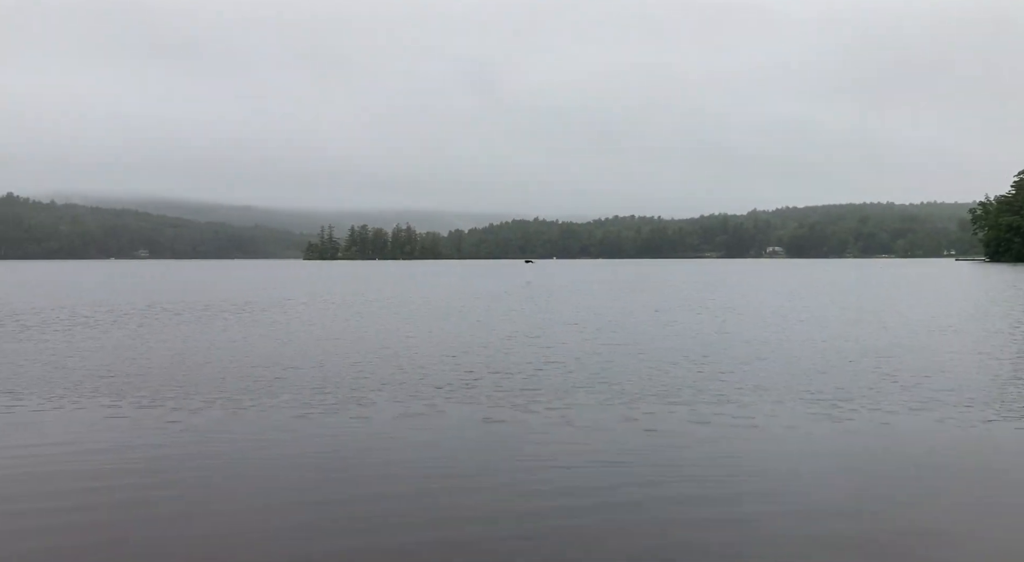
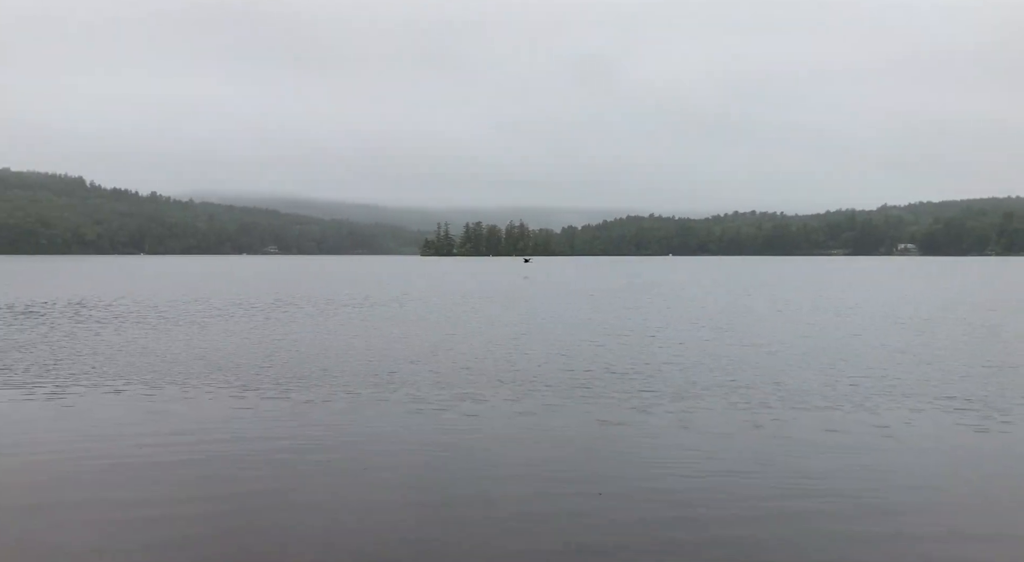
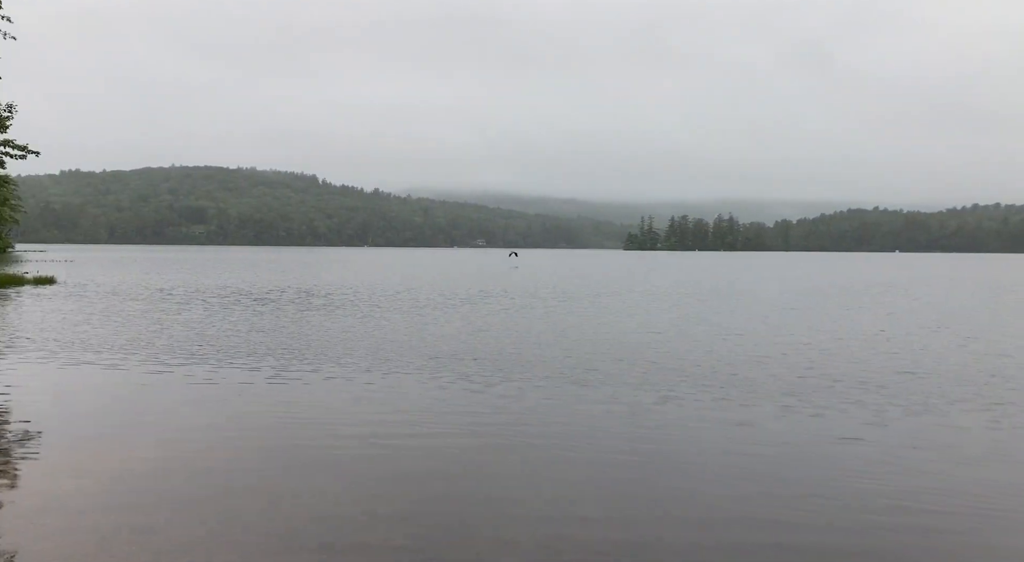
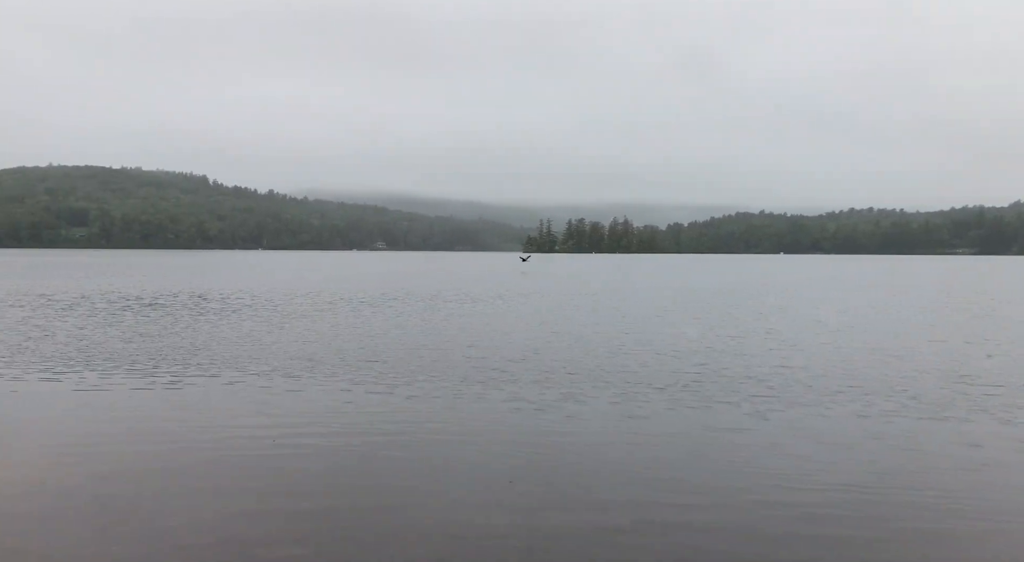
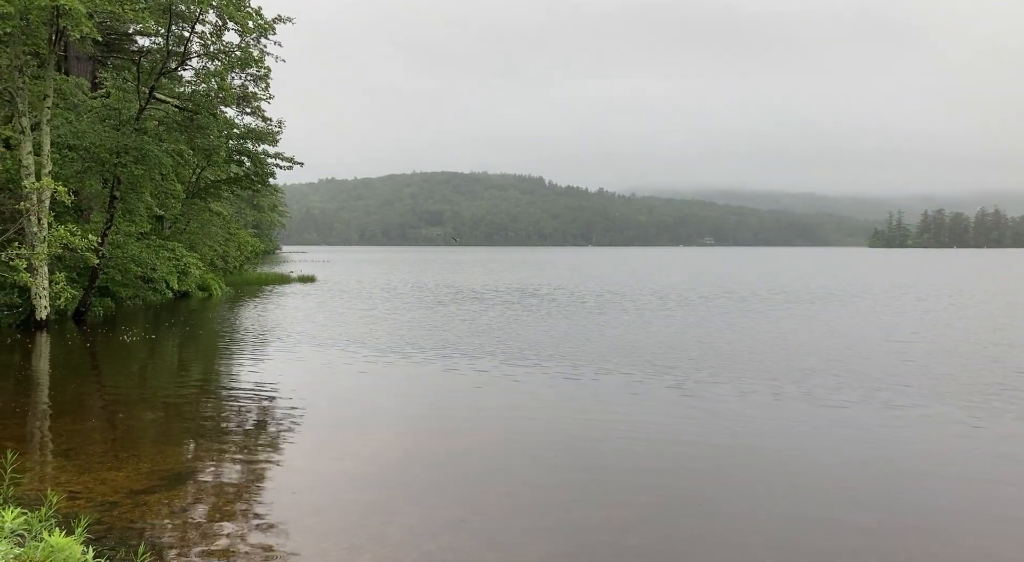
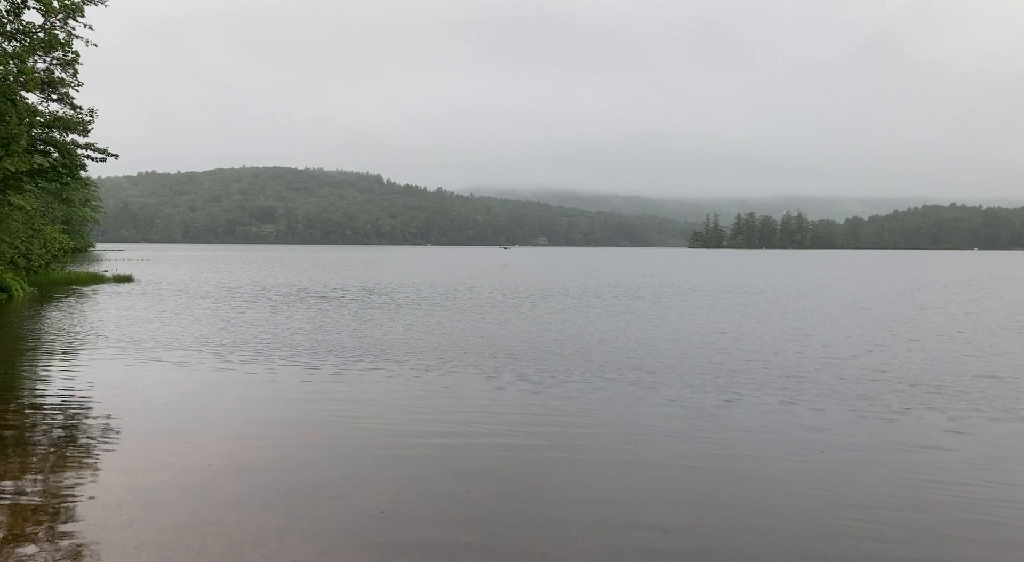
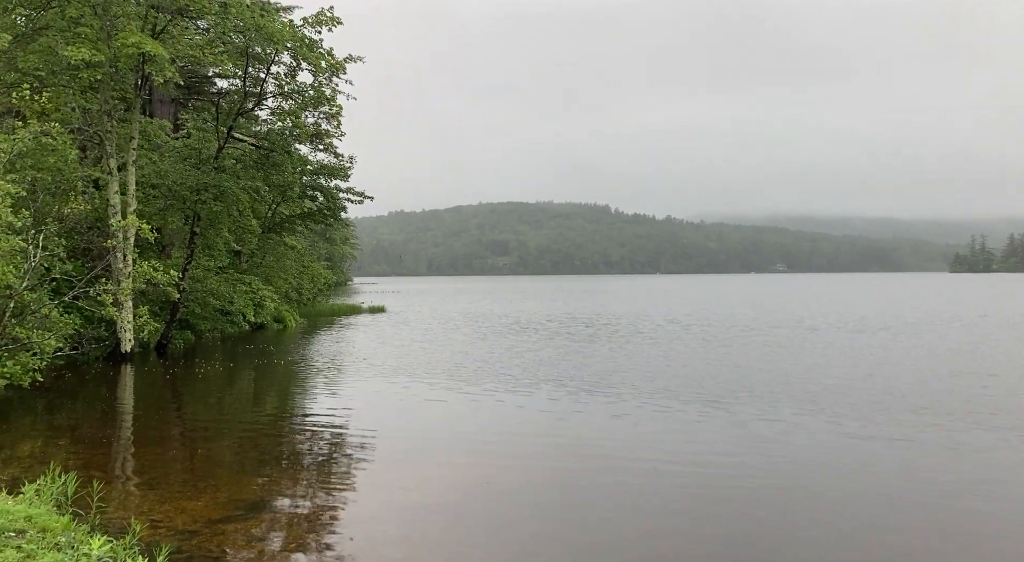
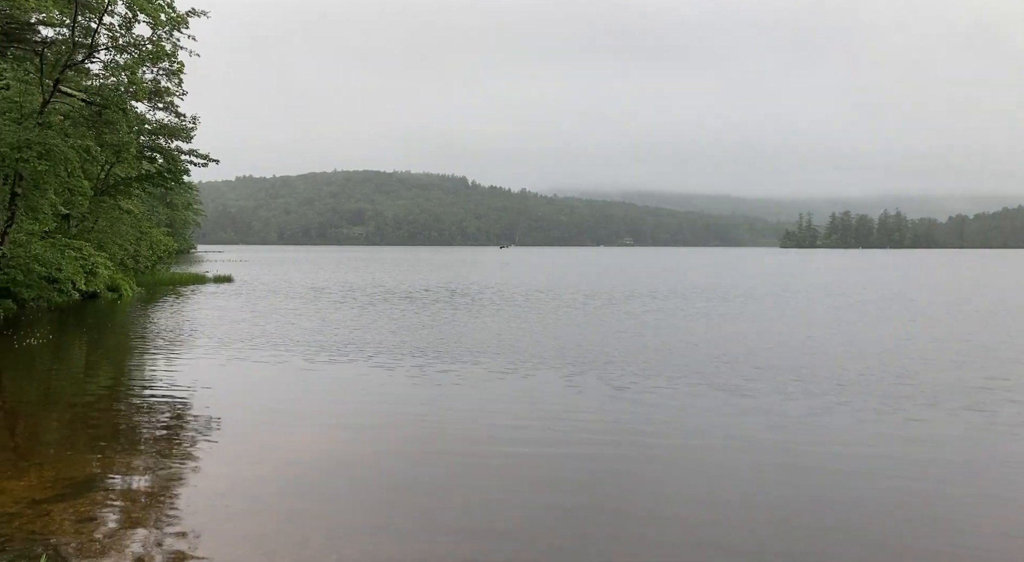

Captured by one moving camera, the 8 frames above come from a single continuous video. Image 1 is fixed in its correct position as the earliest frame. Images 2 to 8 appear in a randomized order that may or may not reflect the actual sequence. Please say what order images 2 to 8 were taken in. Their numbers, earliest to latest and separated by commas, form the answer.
2, 4, 3, 6, 8, 5, 7
